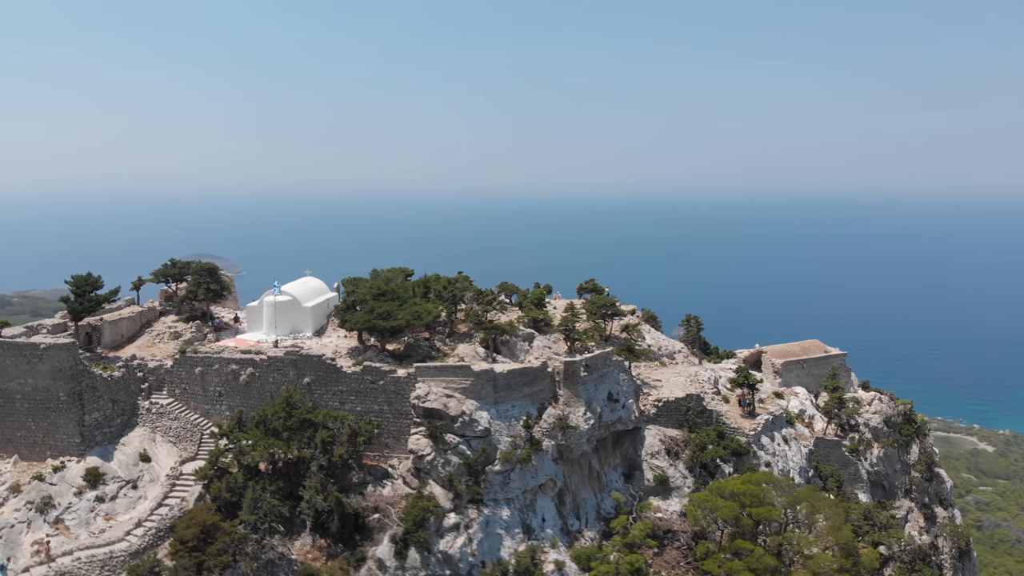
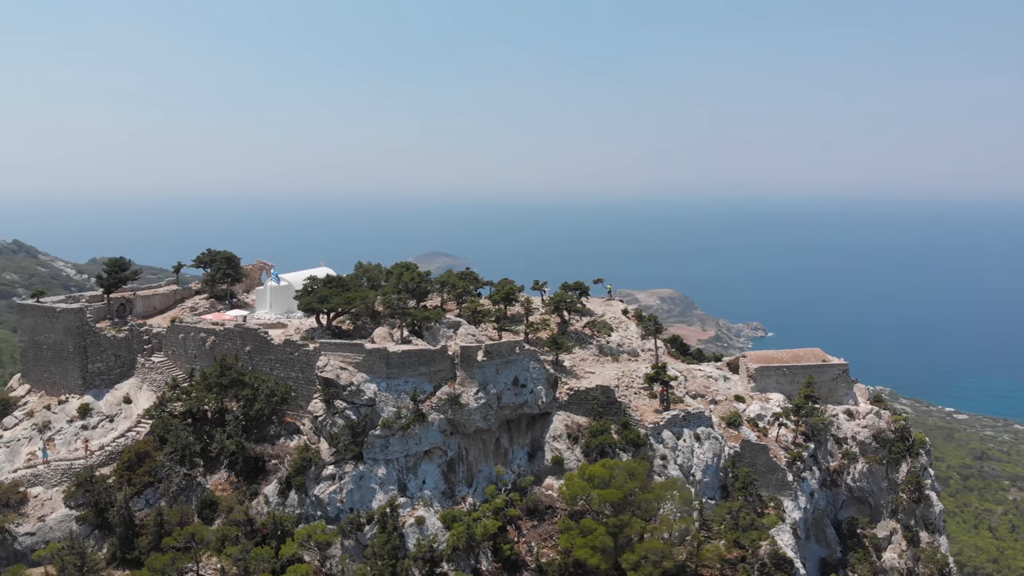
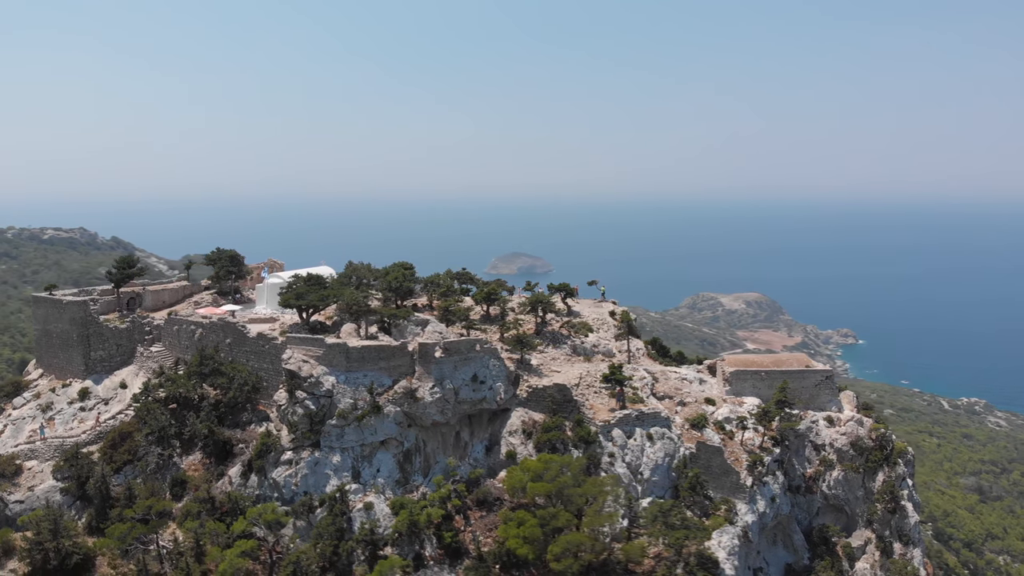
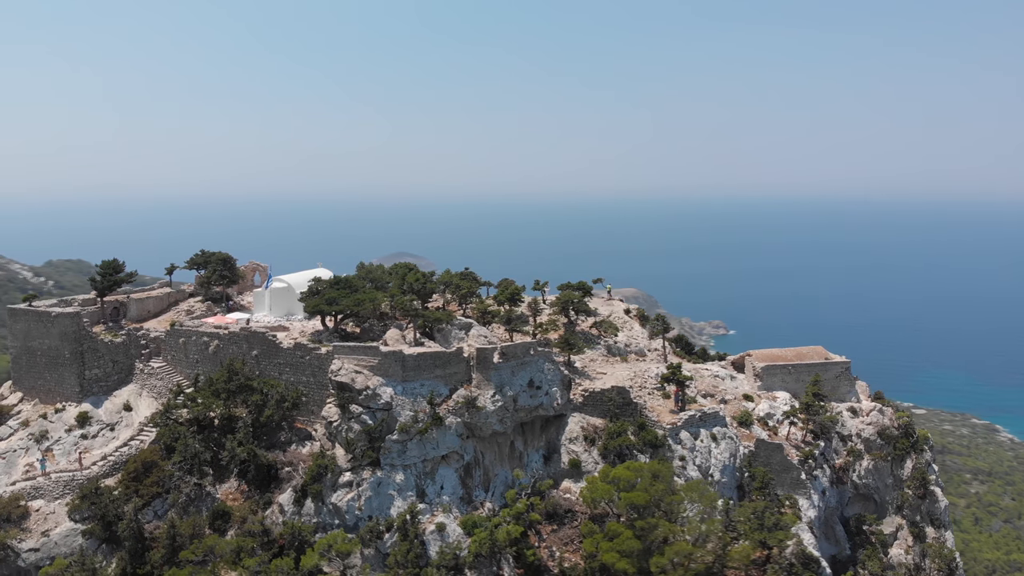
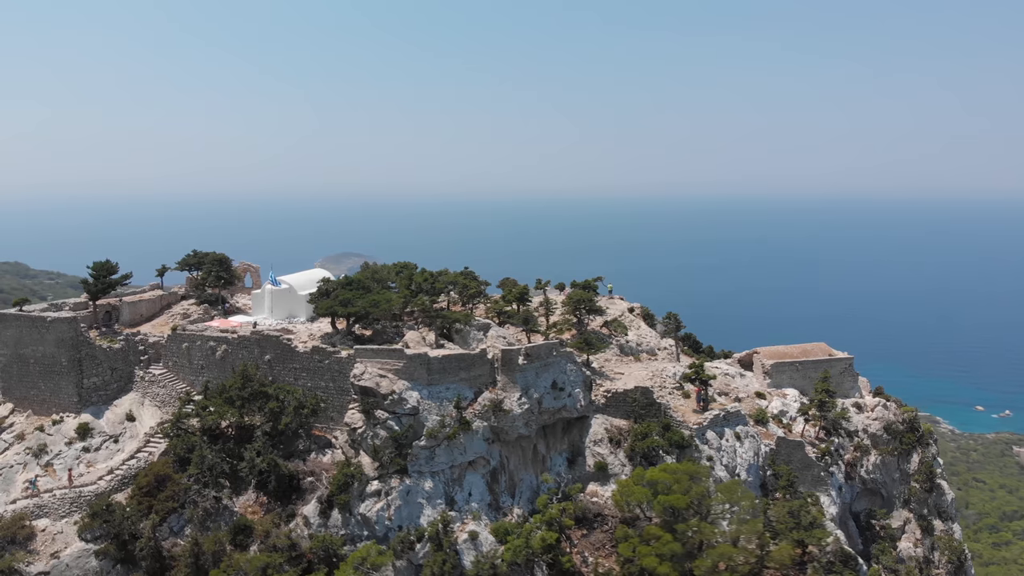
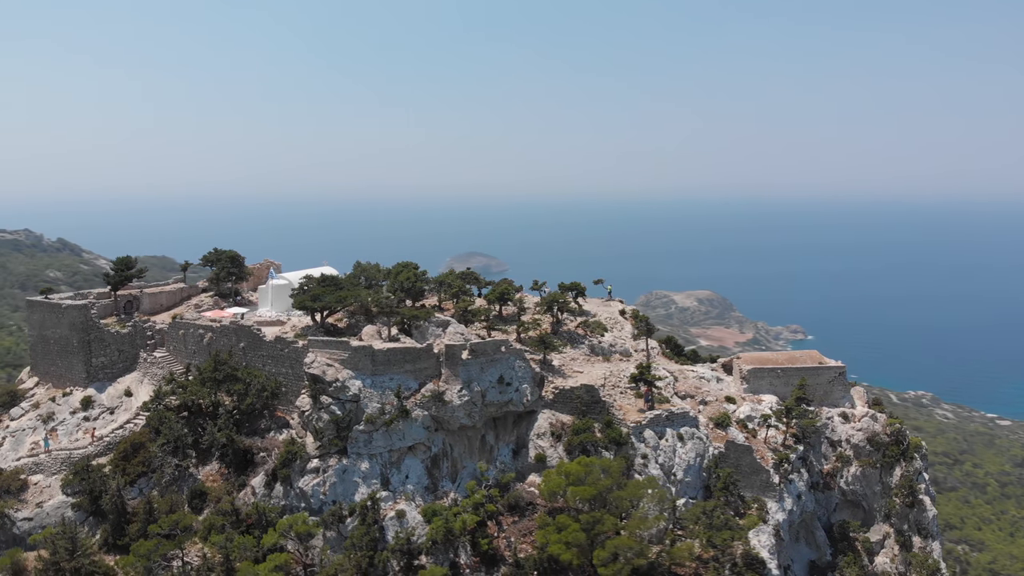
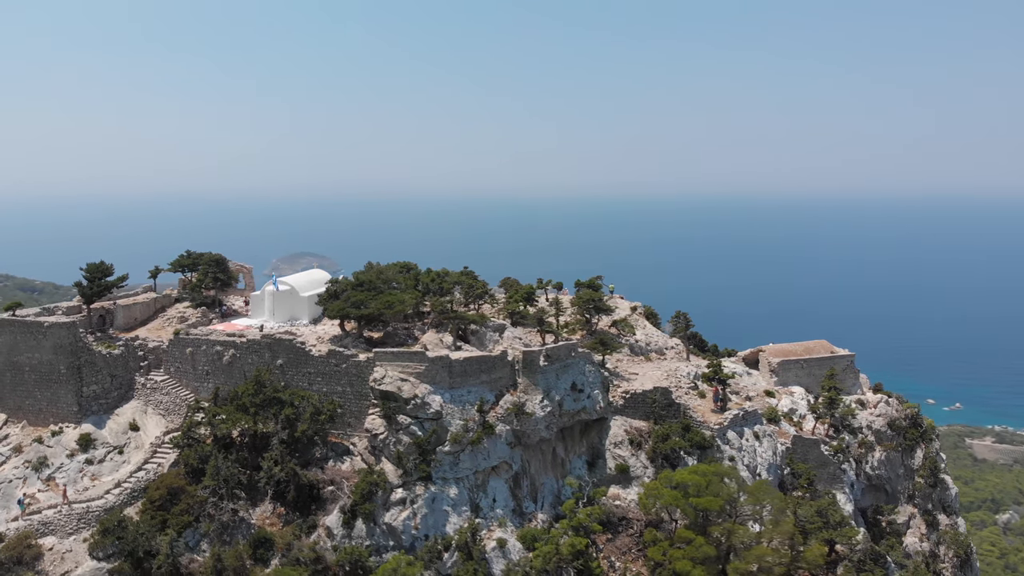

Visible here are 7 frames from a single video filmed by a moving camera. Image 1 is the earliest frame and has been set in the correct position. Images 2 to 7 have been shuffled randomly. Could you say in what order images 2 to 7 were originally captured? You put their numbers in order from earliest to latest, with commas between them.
7, 5, 4, 2, 6, 3
